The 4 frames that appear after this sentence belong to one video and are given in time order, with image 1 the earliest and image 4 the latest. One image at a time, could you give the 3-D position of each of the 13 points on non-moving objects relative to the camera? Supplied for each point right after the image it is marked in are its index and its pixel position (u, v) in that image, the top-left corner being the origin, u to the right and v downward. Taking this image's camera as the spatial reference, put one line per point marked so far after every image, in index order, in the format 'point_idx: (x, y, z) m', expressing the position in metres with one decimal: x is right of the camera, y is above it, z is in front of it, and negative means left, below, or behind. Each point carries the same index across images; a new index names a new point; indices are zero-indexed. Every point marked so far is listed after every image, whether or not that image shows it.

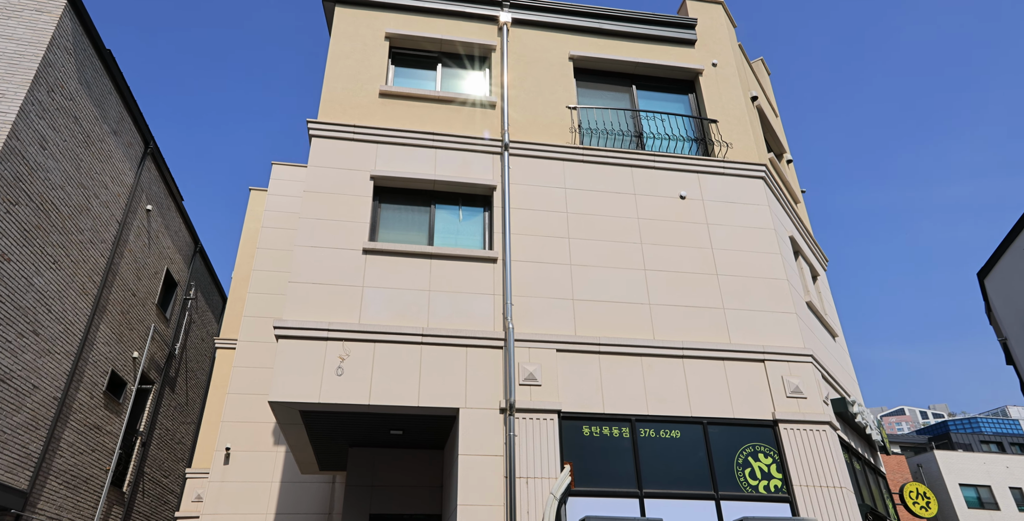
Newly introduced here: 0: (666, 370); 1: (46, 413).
0: (+2.7, -1.9, +11.4) m
1: (-11.2, -3.7, +15.6) m
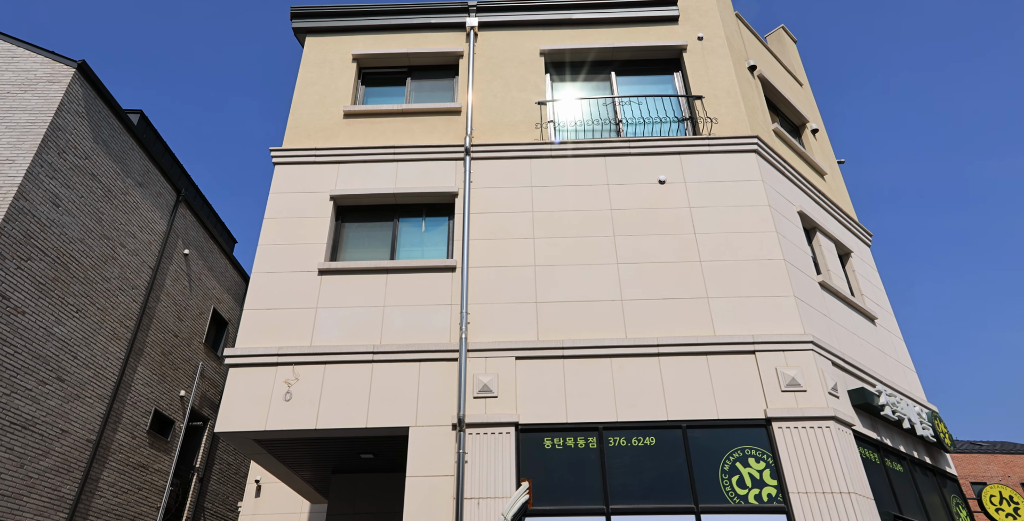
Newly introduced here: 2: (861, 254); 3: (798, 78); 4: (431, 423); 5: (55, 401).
0: (+2.0, -1.8, +10.4) m
1: (-10.9, -4.9, +16.4) m
2: (+8.2, +0.2, +15.2) m
3: (+8.3, +5.3, +18.7) m
4: (-1.3, -2.5, +10.0) m
5: (-10.9, -3.4, +15.7) m
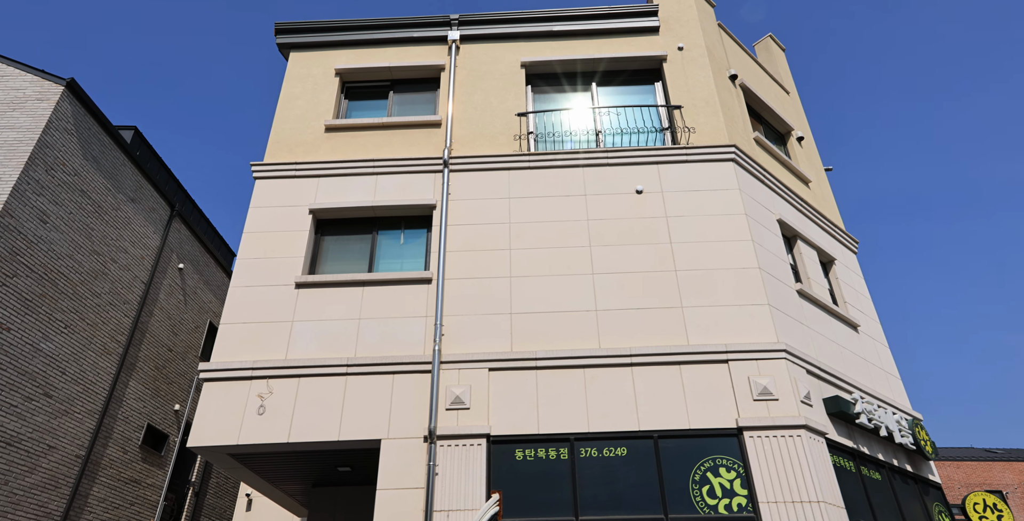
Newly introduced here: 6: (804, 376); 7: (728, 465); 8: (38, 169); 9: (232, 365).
0: (+1.6, -1.9, +10.4) m
1: (-11.2, -5.3, +16.5) m
2: (+7.8, 0.0, +15.2) m
3: (+7.9, +5.1, +18.7) m
4: (-1.7, -2.7, +10.0) m
5: (-11.3, -3.8, +15.8) m
6: (+4.8, -1.9, +10.6) m
7: (+3.2, -3.0, +9.6) m
8: (-11.7, +2.2, +16.1) m
9: (-4.6, -1.7, +10.7) m
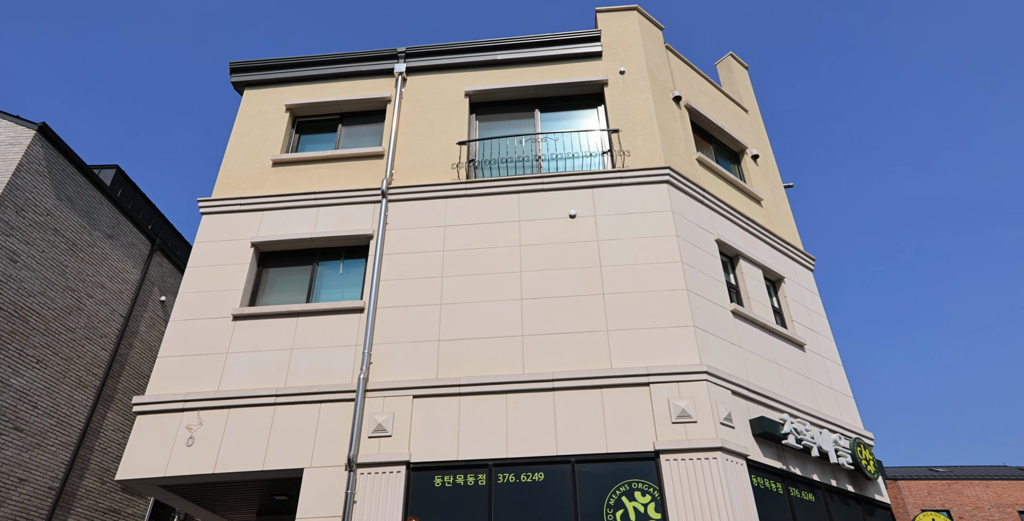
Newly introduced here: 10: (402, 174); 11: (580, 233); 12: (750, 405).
0: (+0.3, -2.4, +10.4) m
1: (-12.2, -6.3, +16.9) m
2: (+6.7, -0.4, +15.1) m
3: (+6.7, +4.6, +18.8) m
4: (-2.9, -3.2, +10.2) m
5: (-12.3, -4.7, +16.2) m
6: (+3.5, -2.2, +10.6) m
7: (+2.0, -3.4, +9.6) m
8: (-12.9, +1.2, +16.6) m
9: (-5.9, -2.3, +11.0) m
10: (-2.3, +1.8, +13.6) m
11: (+1.3, +0.5, +12.4) m
12: (+4.0, -2.4, +11.0) m
